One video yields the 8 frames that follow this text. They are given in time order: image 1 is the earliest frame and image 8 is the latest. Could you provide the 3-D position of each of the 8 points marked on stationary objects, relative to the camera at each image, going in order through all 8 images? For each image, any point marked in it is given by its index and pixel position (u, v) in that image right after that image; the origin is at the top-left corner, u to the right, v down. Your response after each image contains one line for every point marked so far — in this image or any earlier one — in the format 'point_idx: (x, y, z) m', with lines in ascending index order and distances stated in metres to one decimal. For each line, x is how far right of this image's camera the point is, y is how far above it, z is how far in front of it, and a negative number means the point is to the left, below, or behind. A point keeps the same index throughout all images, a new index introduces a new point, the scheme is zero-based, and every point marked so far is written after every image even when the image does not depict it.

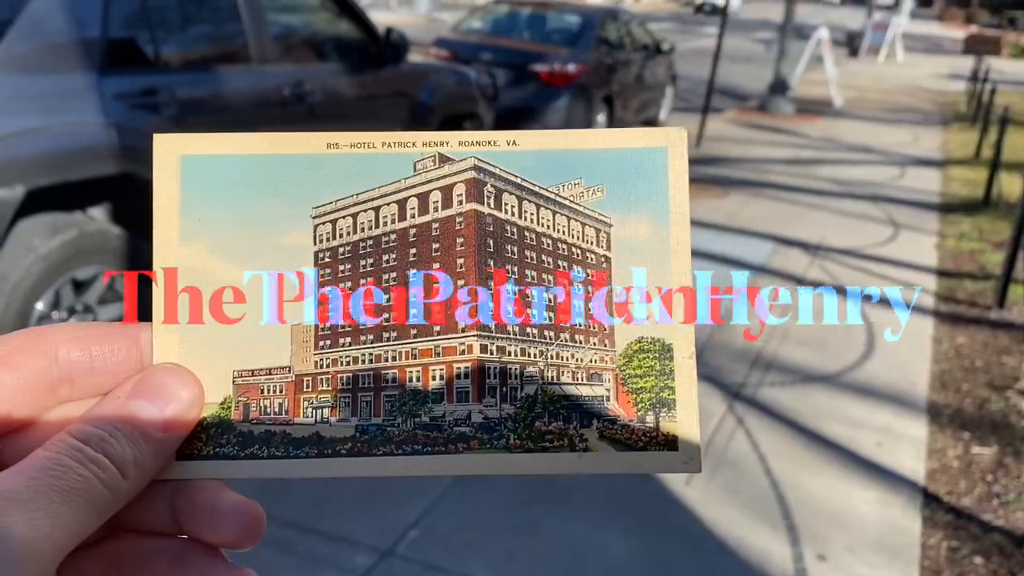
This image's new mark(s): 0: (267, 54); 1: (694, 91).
0: (-1.0, +0.9, +3.4) m
1: (+2.7, +2.9, +12.6) m
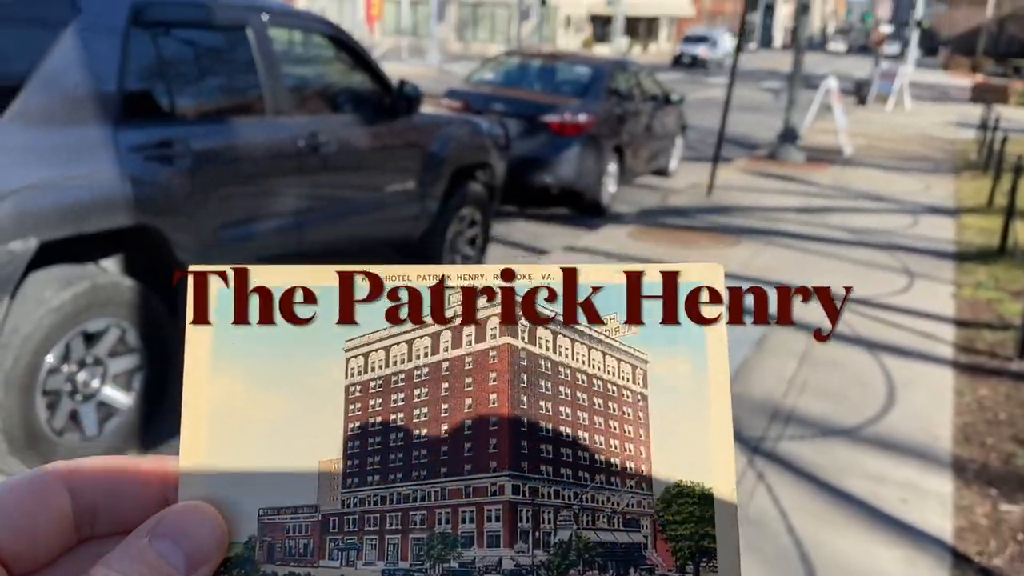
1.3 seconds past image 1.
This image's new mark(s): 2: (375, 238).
0: (-0.9, +0.7, +3.5) m
1: (+2.8, +2.2, +12.7) m
2: (-0.6, +0.2, +4.1) m
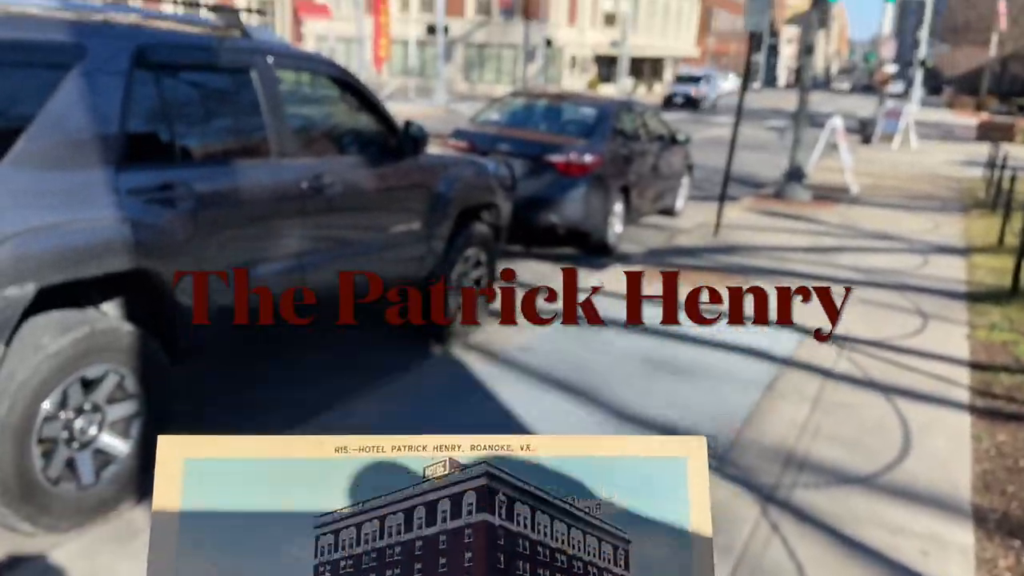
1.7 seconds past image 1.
0: (-0.9, +0.6, +3.4) m
1: (+2.9, +1.6, +12.7) m
2: (-0.6, 0.0, +4.1) m
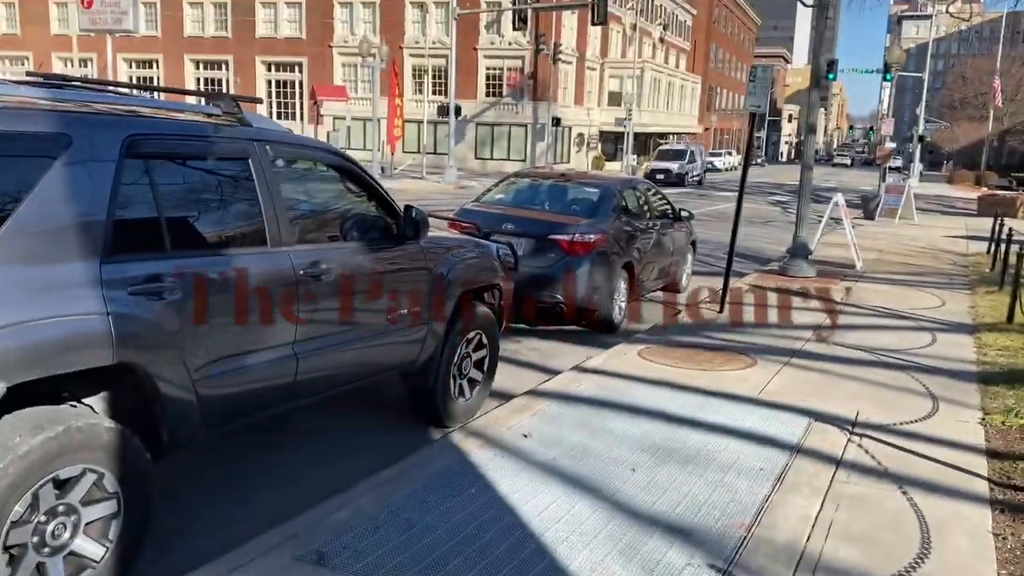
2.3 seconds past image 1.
0: (-0.9, +0.2, +3.4) m
1: (+3.0, +0.5, +12.7) m
2: (-0.6, -0.4, +4.0) m
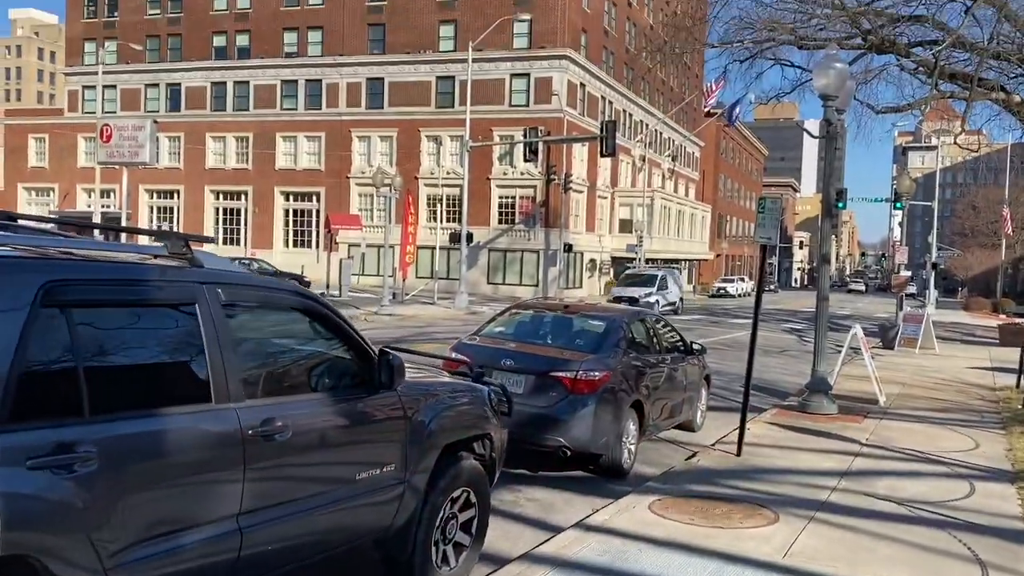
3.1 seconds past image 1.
0: (-1.0, -0.3, +3.0) m
1: (+3.1, -1.4, +12.2) m
2: (-0.7, -1.0, +3.5) m
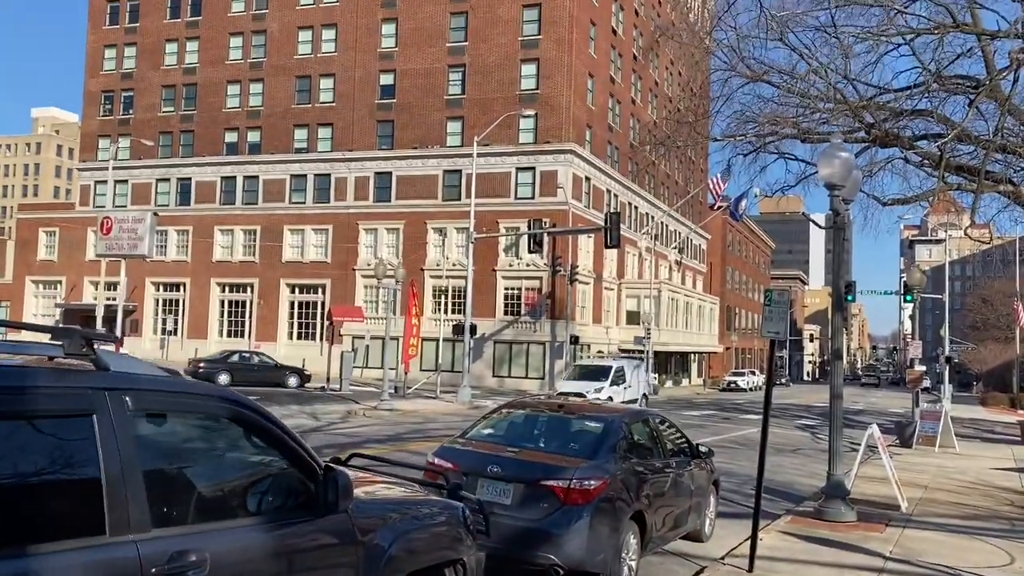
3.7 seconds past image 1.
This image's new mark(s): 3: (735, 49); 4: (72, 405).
0: (-1.1, -0.7, +2.5) m
1: (+3.0, -2.7, +11.5) m
2: (-0.8, -1.3, +2.9) m
3: (+3.8, +4.0, +14.8) m
4: (-1.2, -0.3, +2.4) m
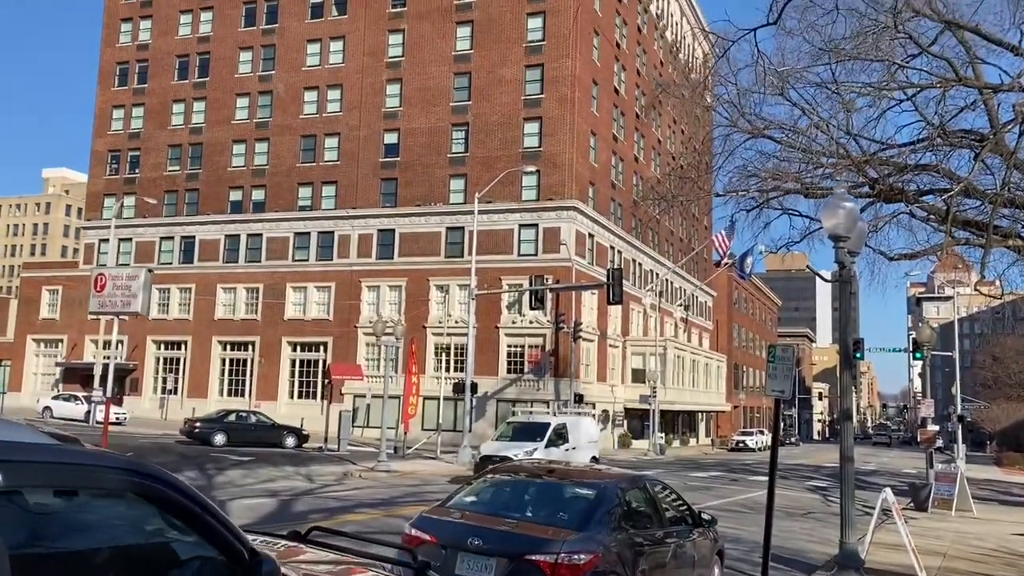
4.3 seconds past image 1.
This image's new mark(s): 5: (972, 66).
0: (-1.2, -0.8, +2.1) m
1: (+3.0, -3.4, +10.9) m
2: (-0.9, -1.5, +2.5) m
3: (+3.8, +3.1, +14.6) m
4: (-1.4, -0.5, +2.0) m
5: (+8.2, +4.0, +15.5) m
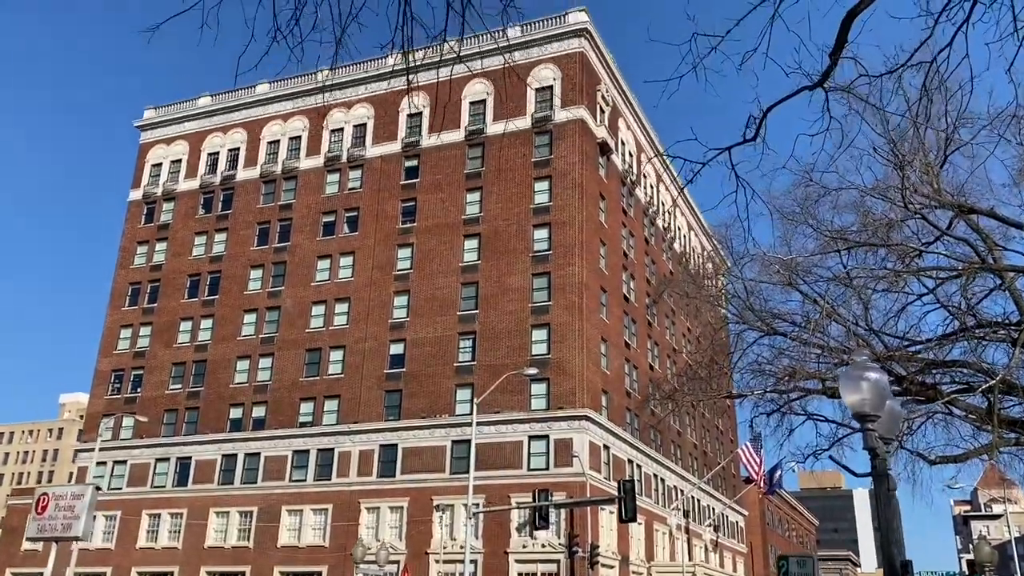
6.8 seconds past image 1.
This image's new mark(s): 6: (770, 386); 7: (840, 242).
0: (-1.9, -0.7, +0.2) m
1: (+2.6, -5.3, +7.9) m
2: (-1.5, -1.5, +0.4) m
3: (+3.5, 0.0, +13.2) m
4: (-2.0, -0.4, +0.2) m
5: (+7.9, +0.7, +14.1) m
6: (+3.8, -1.3, +13.1) m
7: (+4.7, +0.8, +12.4) m
